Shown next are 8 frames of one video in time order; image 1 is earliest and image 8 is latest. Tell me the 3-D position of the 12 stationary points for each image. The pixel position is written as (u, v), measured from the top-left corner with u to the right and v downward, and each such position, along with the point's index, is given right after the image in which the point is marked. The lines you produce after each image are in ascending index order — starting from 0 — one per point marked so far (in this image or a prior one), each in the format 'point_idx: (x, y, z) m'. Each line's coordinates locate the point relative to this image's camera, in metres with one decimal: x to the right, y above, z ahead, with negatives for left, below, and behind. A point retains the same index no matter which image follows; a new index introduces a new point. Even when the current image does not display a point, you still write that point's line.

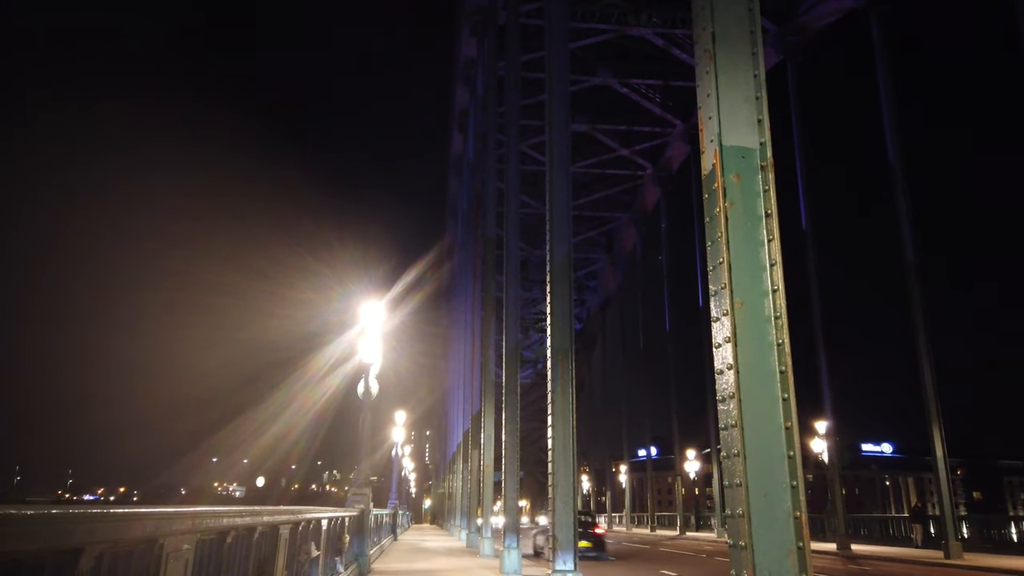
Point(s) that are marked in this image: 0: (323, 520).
0: (-2.3, -2.8, +8.7) m
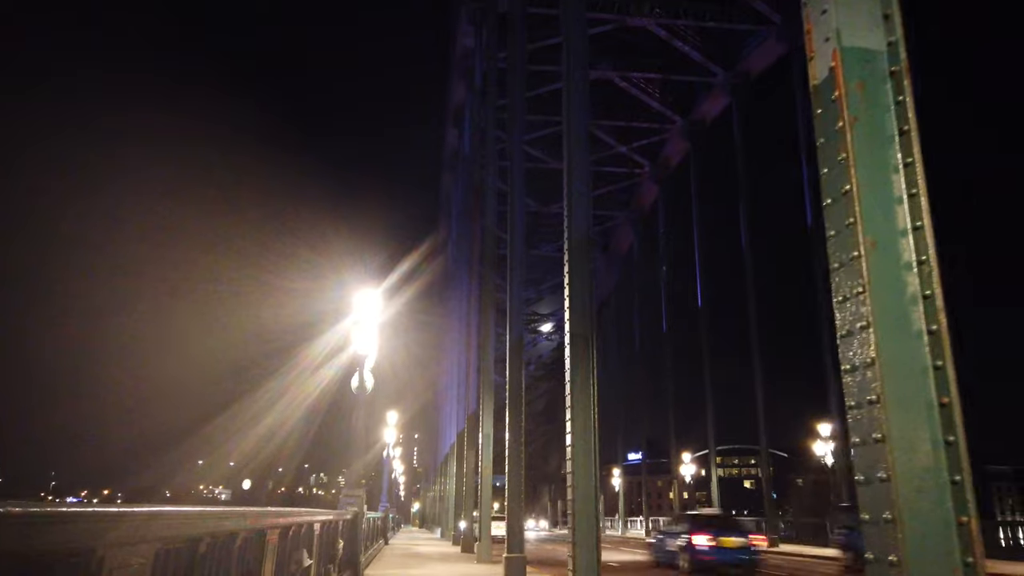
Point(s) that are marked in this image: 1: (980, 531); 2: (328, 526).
0: (-2.2, -2.6, +7.7) m
1: (+1.8, -0.9, +2.7) m
2: (-2.4, -3.0, +9.1) m
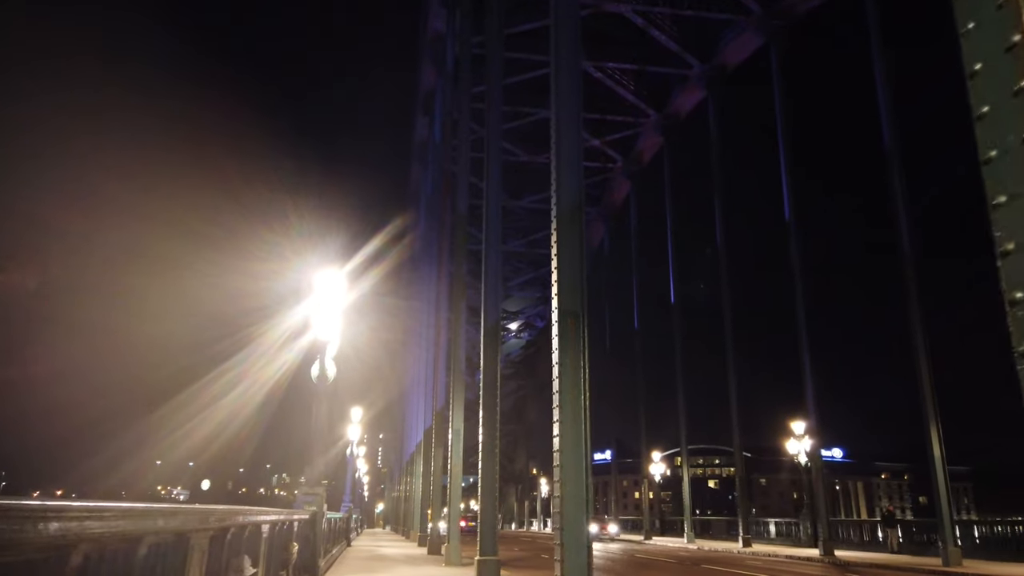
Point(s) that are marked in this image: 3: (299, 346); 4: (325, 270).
0: (-2.3, -2.2, +6.6) m
1: (+1.8, -0.6, +1.8) m
2: (-2.6, -2.7, +8.0) m
3: (-3.9, -1.0, +12.9) m
4: (-3.2, +0.3, +12.2) m
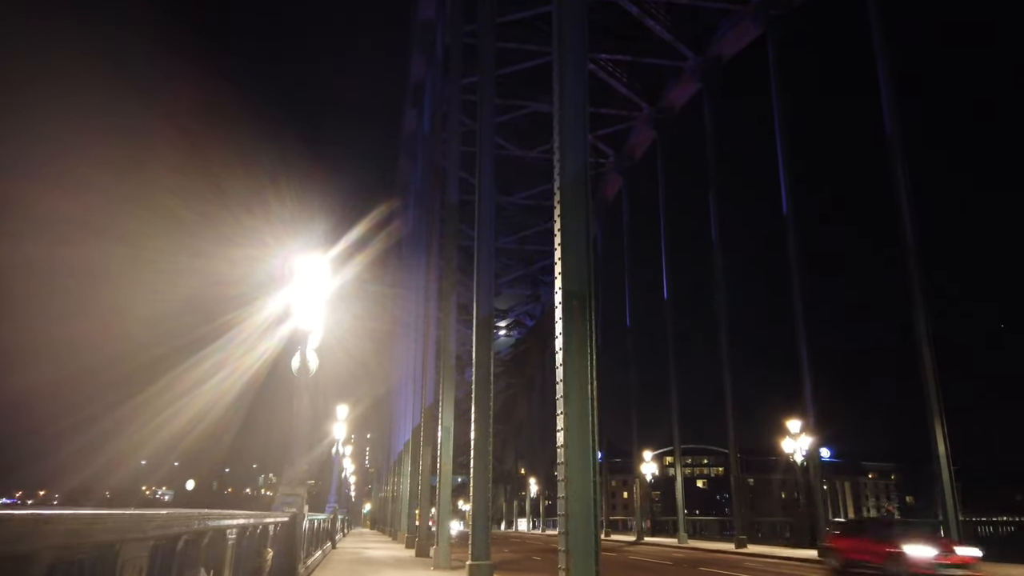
0: (-2.3, -2.0, +5.8) m
1: (+1.9, -0.4, +1.1) m
2: (-2.7, -2.5, +7.2) m
3: (-4.0, -0.8, +12.1) m
4: (-3.3, +0.5, +11.4) m
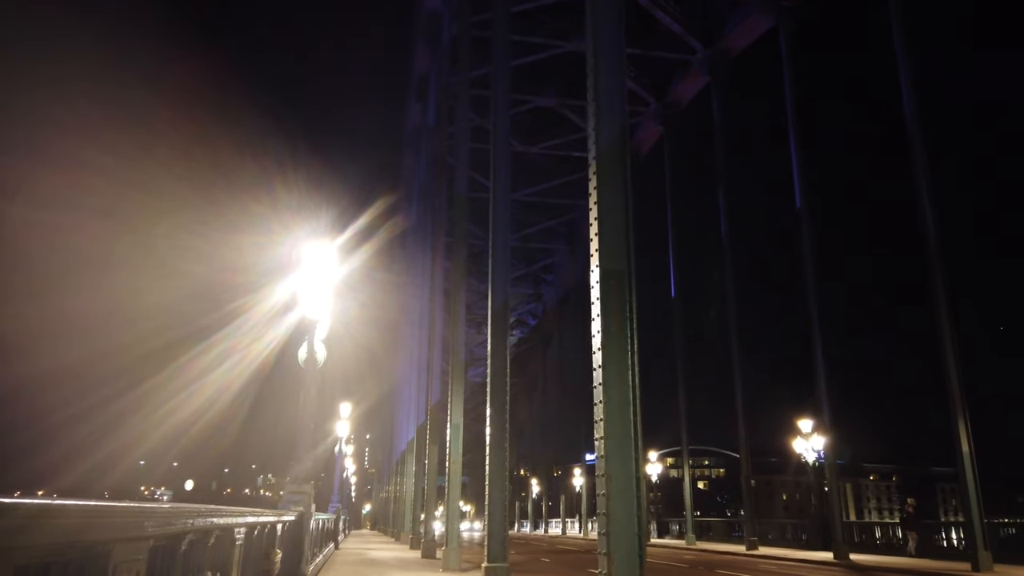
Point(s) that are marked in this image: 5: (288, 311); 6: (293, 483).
0: (-2.0, -1.8, +5.2) m
1: (+2.2, -0.2, +0.5) m
2: (-2.4, -2.3, +6.6) m
3: (-3.7, -0.6, +11.5) m
4: (-3.0, +0.7, +10.8) m
5: (-3.7, -0.4, +11.5) m
6: (-3.7, -3.3, +11.8) m
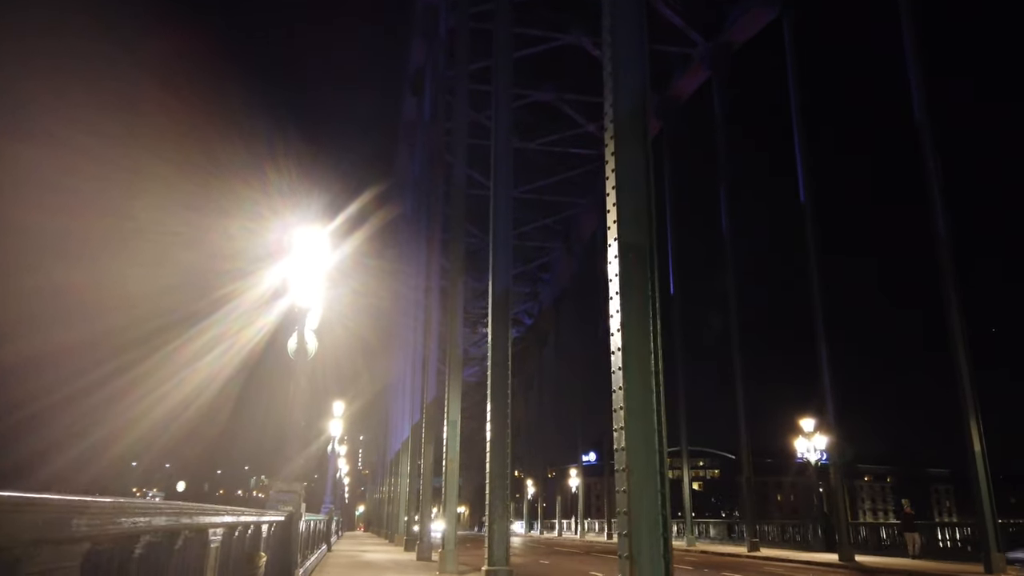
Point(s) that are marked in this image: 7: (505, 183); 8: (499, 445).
0: (-2.0, -1.6, +4.6) m
1: (+2.4, 0.0, -0.1) m
2: (-2.3, -2.0, +6.0) m
3: (-3.7, -0.4, +10.9) m
4: (-3.0, +0.9, +10.2) m
5: (-3.7, -0.2, +10.9) m
6: (-3.7, -3.1, +11.2) m
7: (-0.2, +2.5, +17.3) m
8: (-0.3, -3.2, +14.7) m
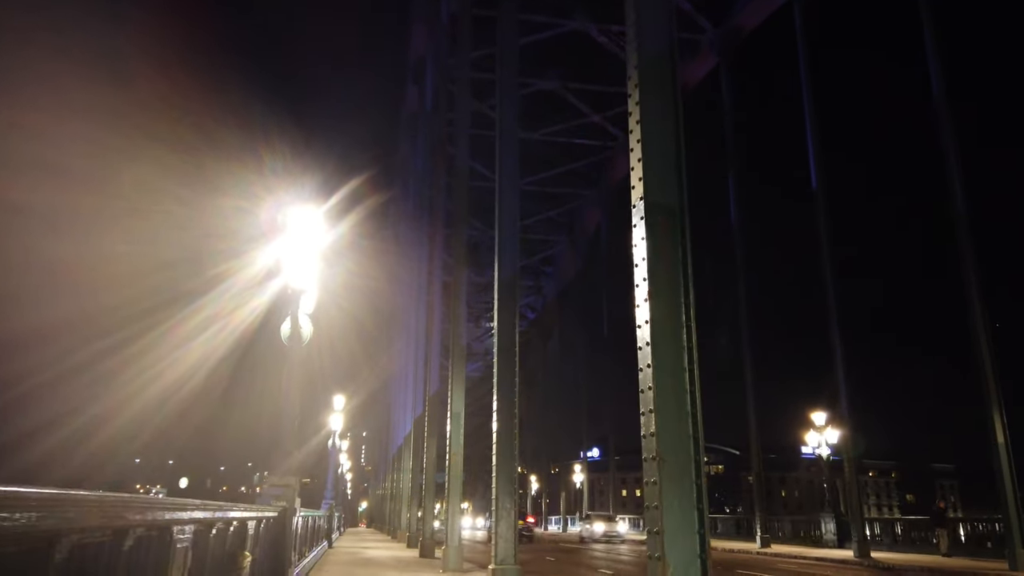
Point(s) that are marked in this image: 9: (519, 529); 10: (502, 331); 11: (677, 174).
0: (-1.9, -1.3, +4.0) m
1: (+2.4, +0.2, -0.8) m
2: (-2.2, -1.8, +5.3) m
3: (-3.5, -0.1, +10.2) m
4: (-2.9, +1.2, +9.5) m
5: (-3.5, +0.1, +10.2) m
6: (-3.5, -2.8, +10.6) m
7: (0.0, +2.8, +16.7) m
8: (-0.2, -2.9, +14.1) m
9: (0.0, -4.5, +13.2) m
10: (-0.3, -0.9, +14.8) m
11: (+1.3, +0.9, +5.3) m
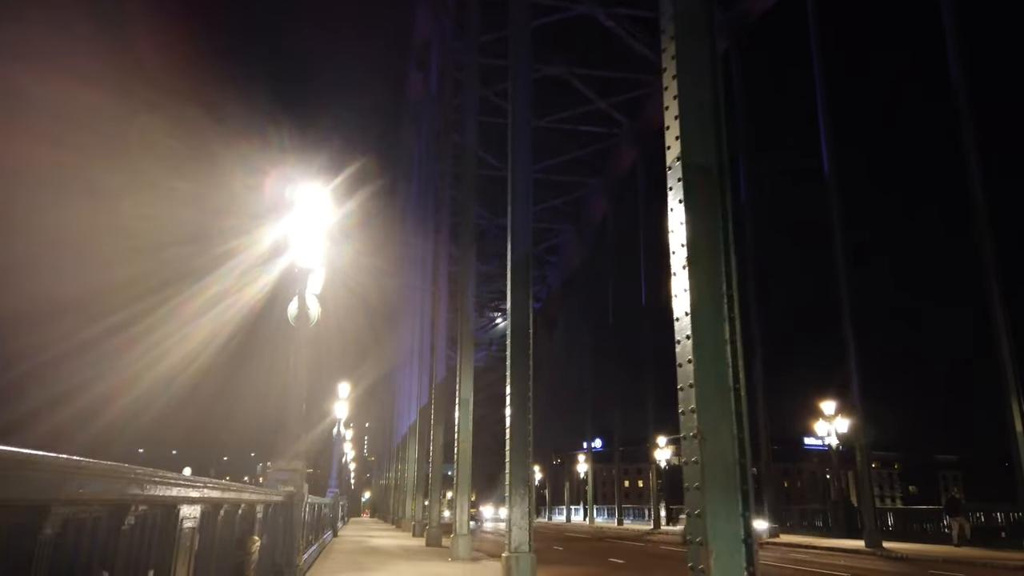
0: (-1.7, -1.1, +3.7) m
1: (+2.6, +0.4, -1.1) m
2: (-2.0, -1.6, +5.0) m
3: (-3.3, +0.1, +9.9) m
4: (-2.7, +1.4, +9.2) m
5: (-3.3, +0.4, +9.9) m
6: (-3.3, -2.5, +10.3) m
7: (+0.2, +3.1, +16.3) m
8: (0.0, -2.6, +13.8) m
9: (+0.2, -4.2, +12.9) m
10: (-0.1, -0.6, +14.5) m
11: (+1.4, +1.1, +5.0) m
